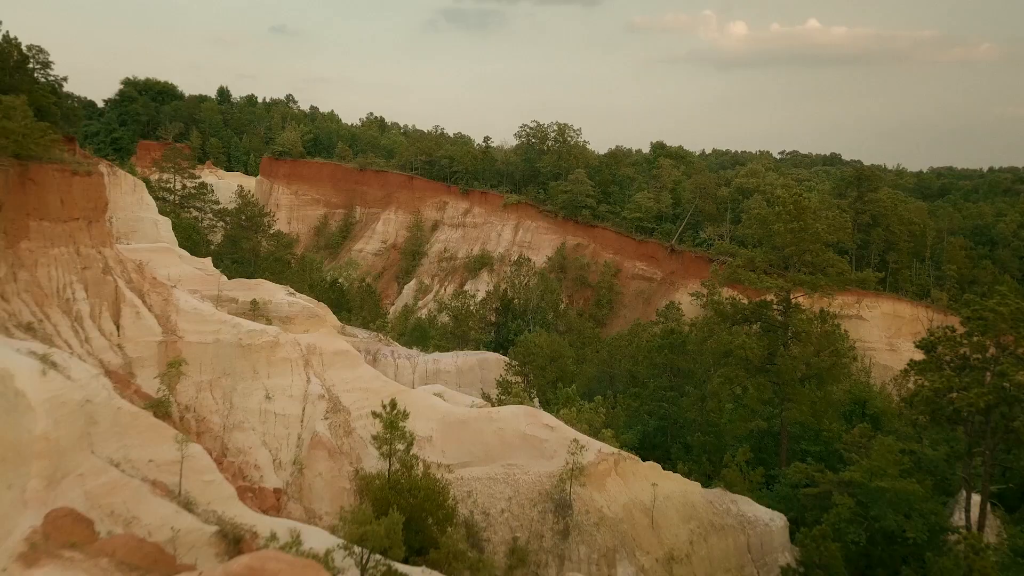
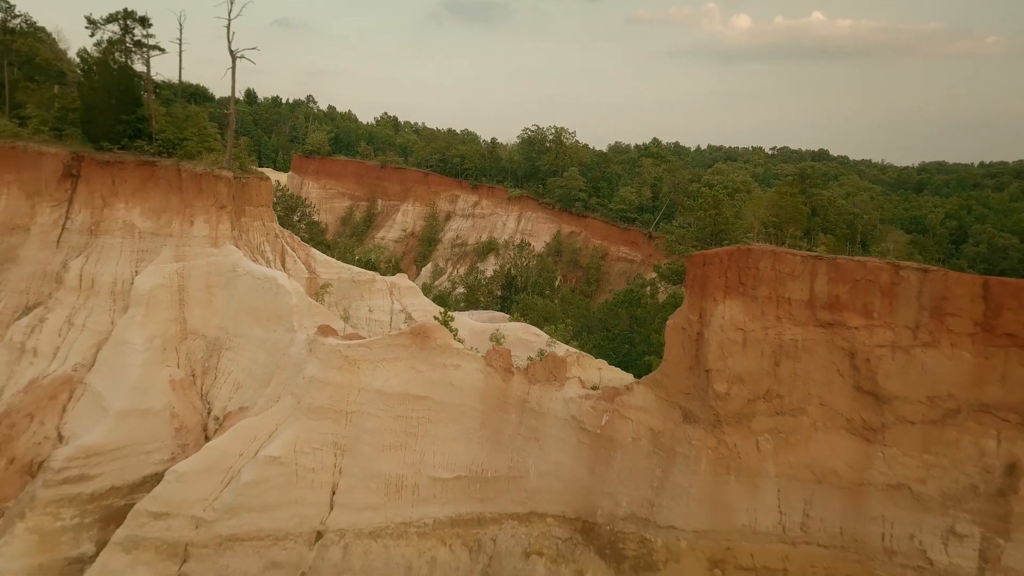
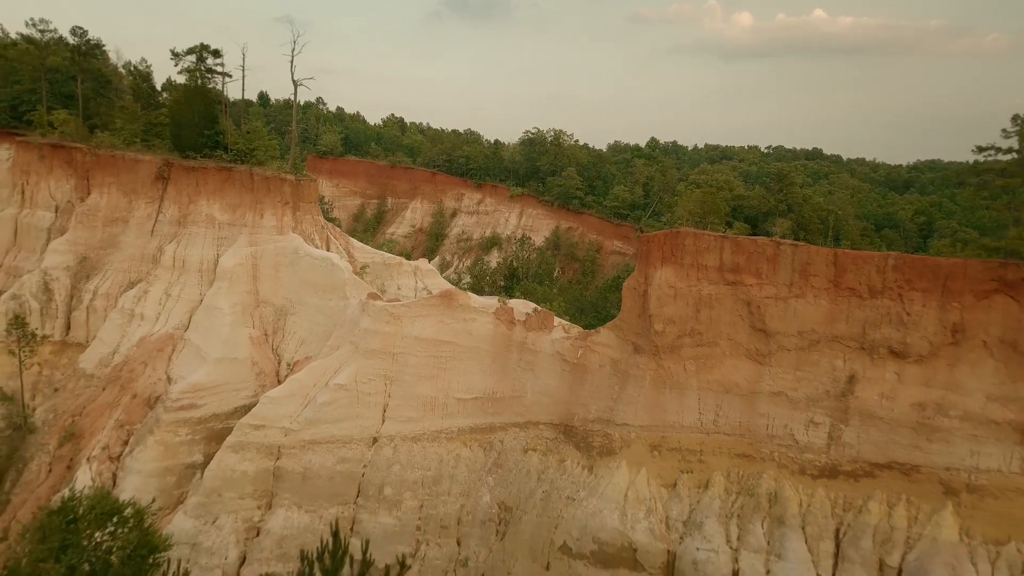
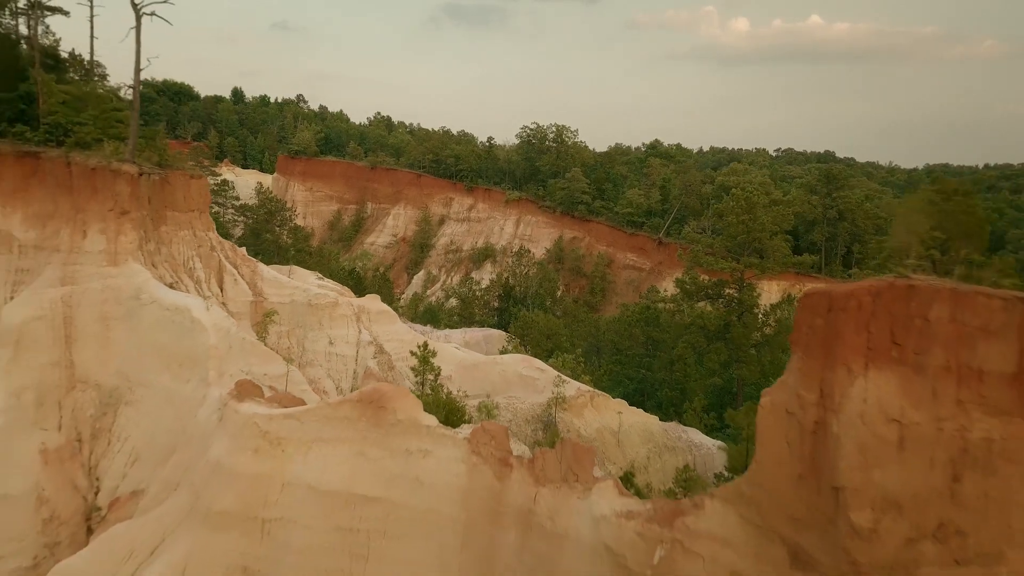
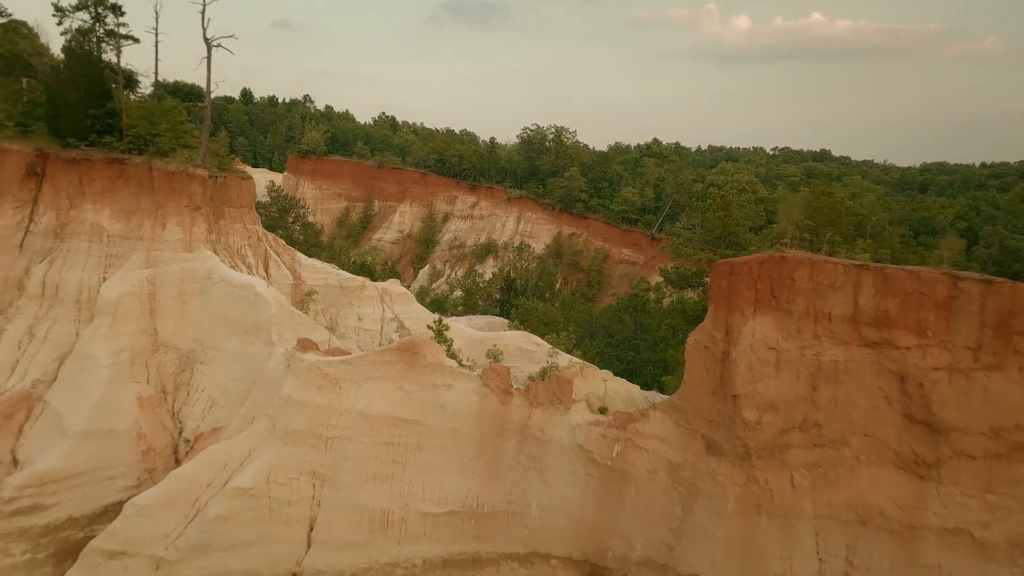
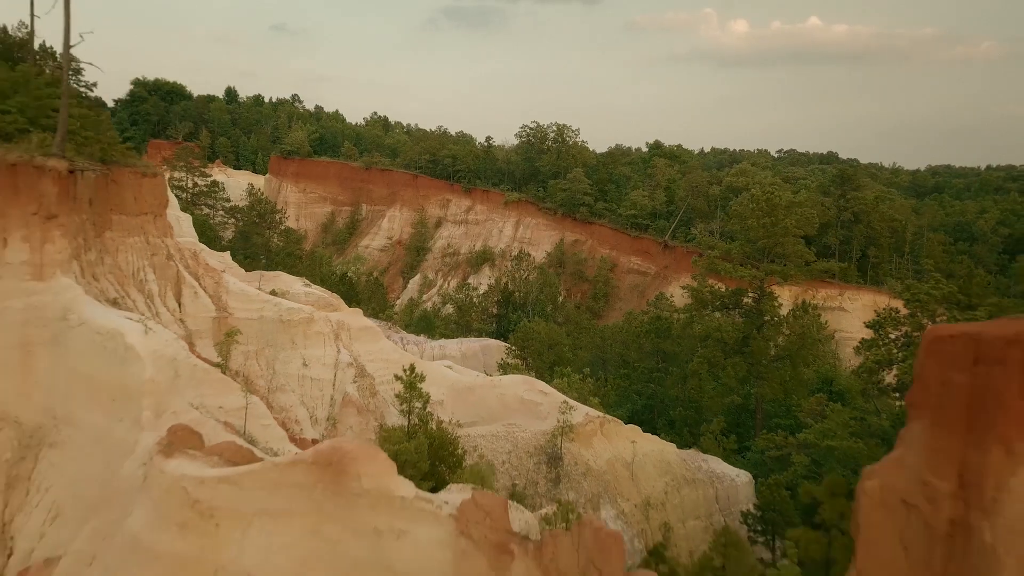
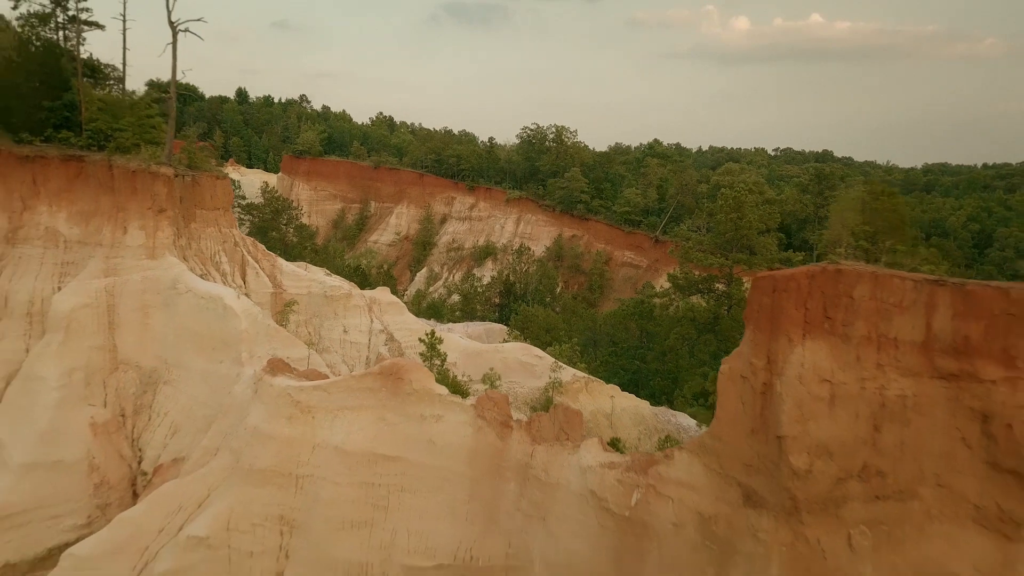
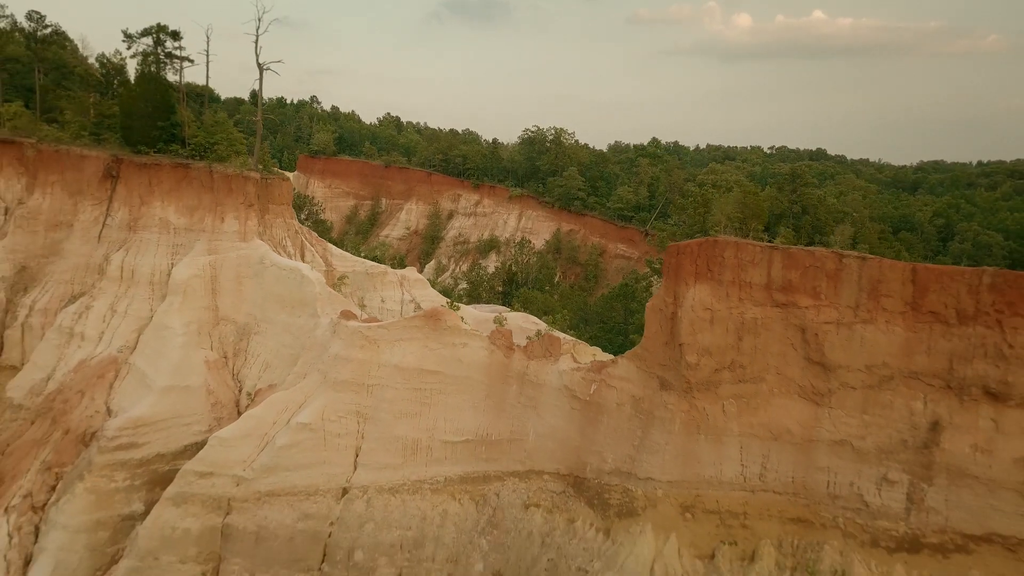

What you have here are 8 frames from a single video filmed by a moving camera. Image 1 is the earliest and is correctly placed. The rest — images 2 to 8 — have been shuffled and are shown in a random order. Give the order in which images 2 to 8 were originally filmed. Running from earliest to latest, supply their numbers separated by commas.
6, 4, 7, 5, 2, 8, 3
